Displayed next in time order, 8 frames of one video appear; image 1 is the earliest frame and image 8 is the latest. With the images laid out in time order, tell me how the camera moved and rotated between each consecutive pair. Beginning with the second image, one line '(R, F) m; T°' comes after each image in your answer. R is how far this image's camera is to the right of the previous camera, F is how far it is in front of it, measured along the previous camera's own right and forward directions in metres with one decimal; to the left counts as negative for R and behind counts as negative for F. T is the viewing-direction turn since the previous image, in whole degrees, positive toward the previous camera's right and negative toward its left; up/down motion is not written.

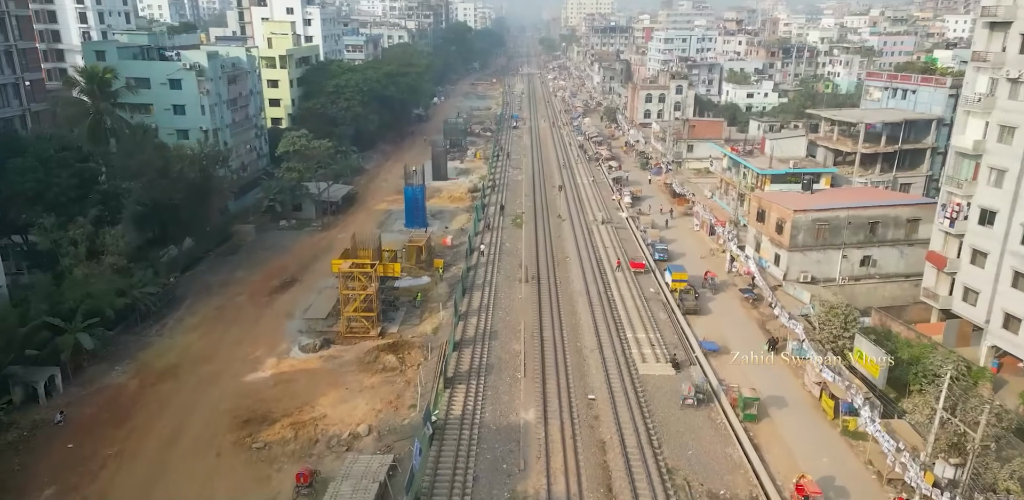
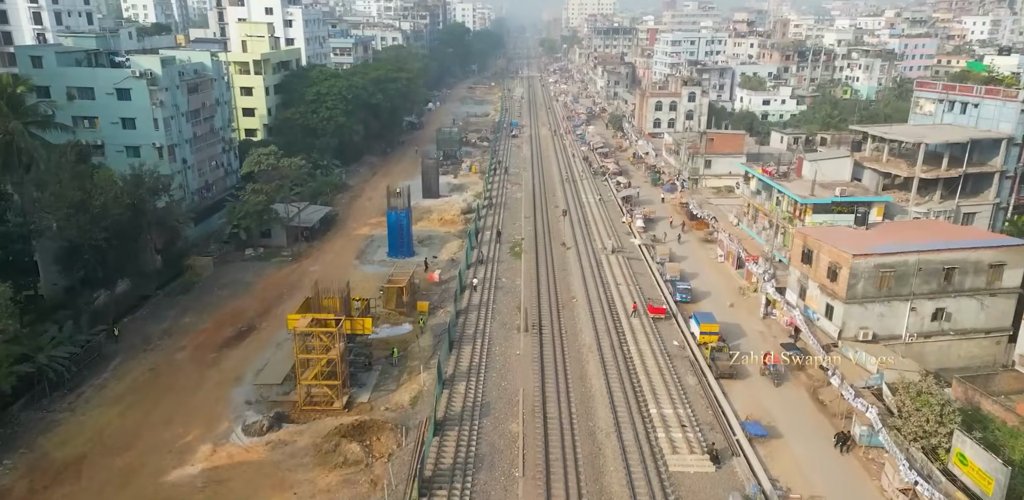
(+0.1, +6.3) m; 0°
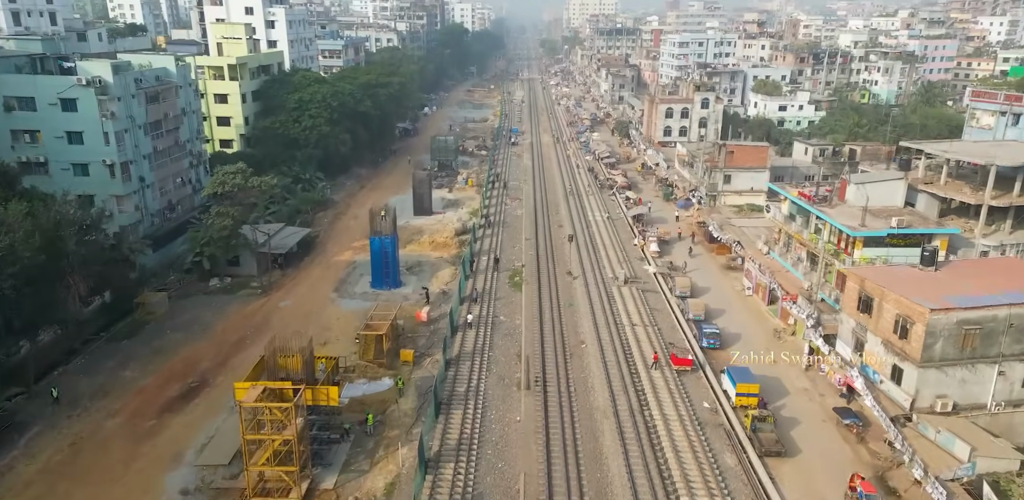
(0.0, +5.2) m; 0°
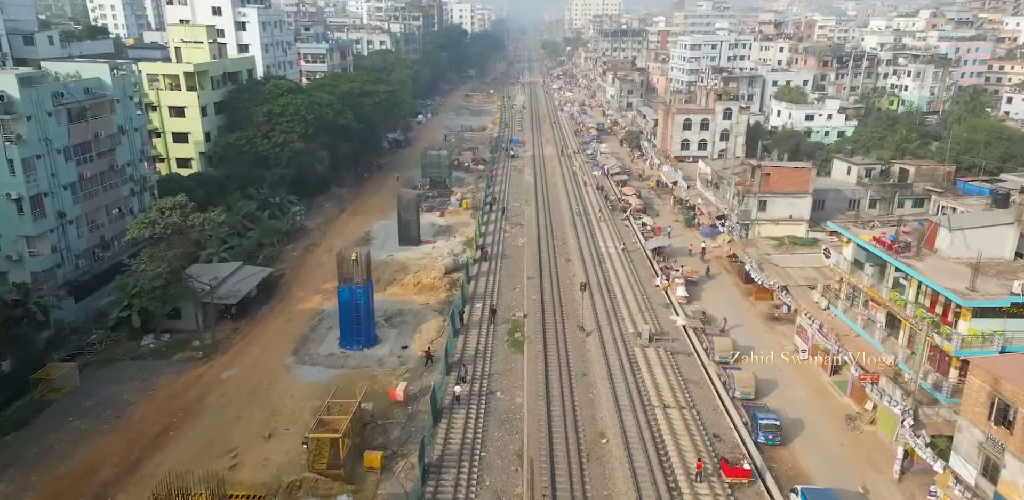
(+0.1, +7.3) m; 0°
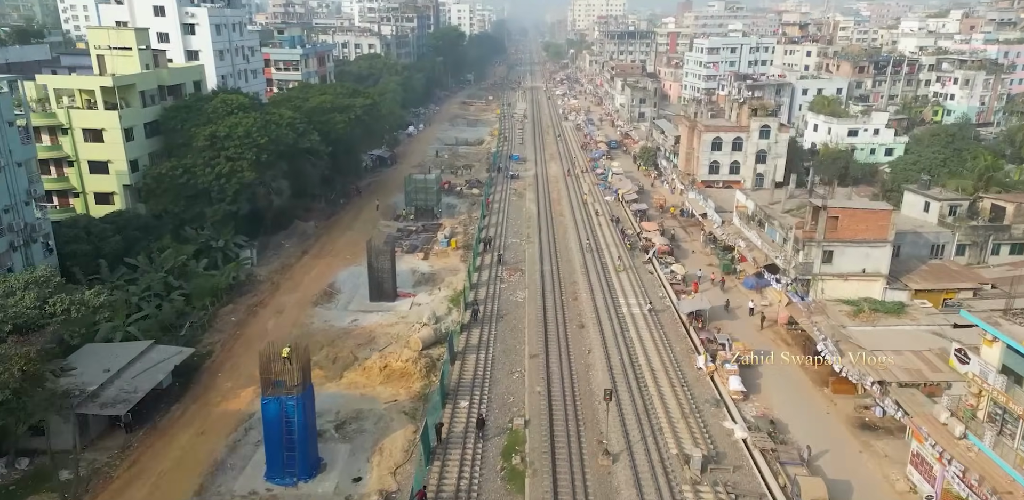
(+0.2, +9.5) m; 0°
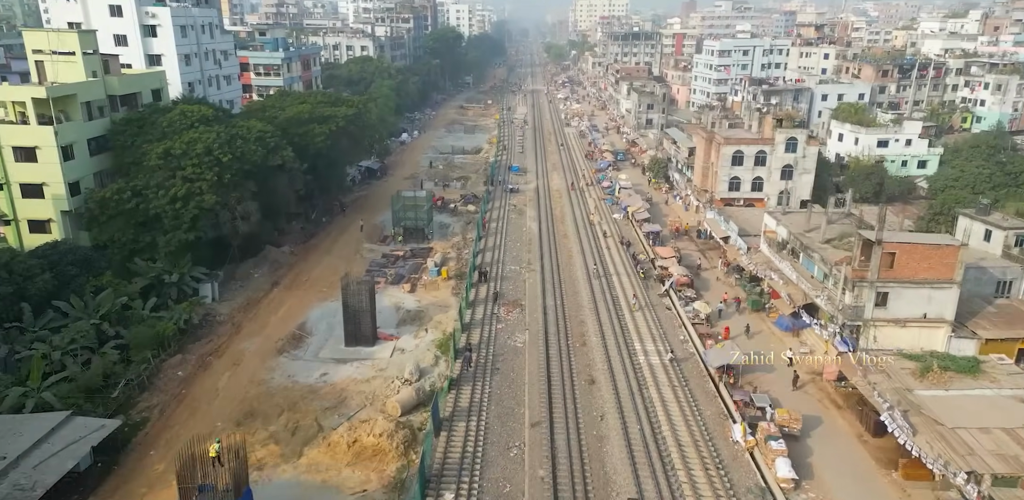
(+0.1, +5.3) m; 0°
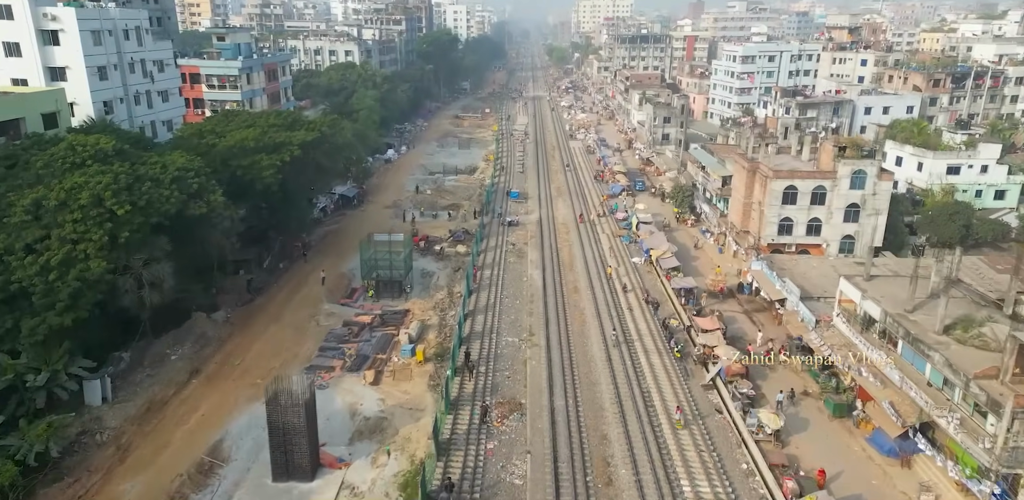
(+0.2, +9.6) m; 0°
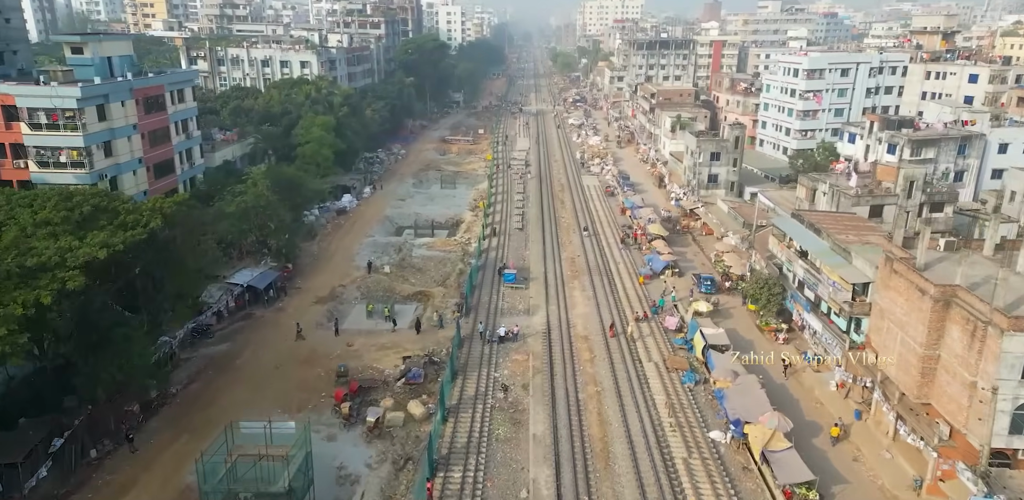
(+0.4, +19.3) m; 0°
